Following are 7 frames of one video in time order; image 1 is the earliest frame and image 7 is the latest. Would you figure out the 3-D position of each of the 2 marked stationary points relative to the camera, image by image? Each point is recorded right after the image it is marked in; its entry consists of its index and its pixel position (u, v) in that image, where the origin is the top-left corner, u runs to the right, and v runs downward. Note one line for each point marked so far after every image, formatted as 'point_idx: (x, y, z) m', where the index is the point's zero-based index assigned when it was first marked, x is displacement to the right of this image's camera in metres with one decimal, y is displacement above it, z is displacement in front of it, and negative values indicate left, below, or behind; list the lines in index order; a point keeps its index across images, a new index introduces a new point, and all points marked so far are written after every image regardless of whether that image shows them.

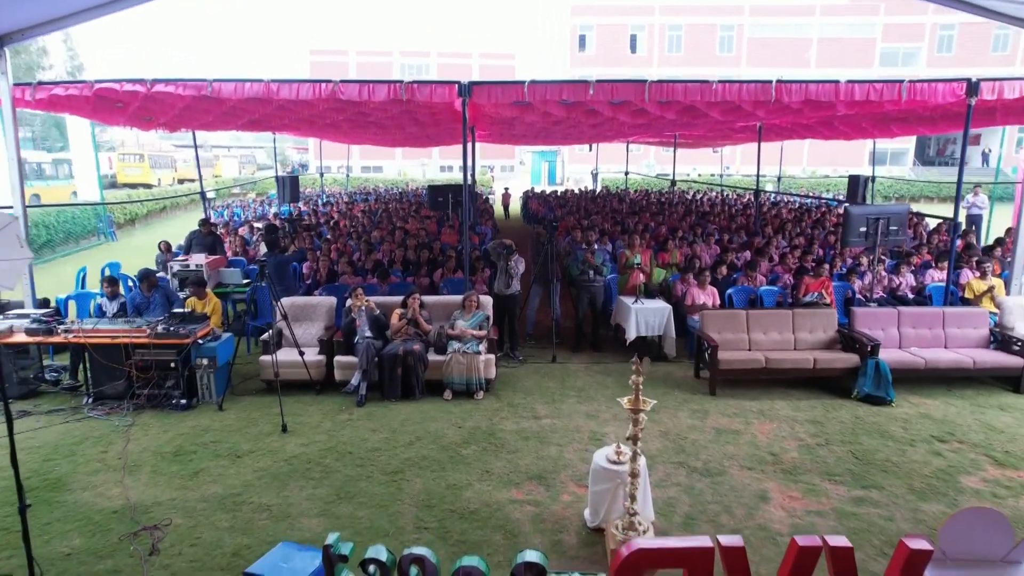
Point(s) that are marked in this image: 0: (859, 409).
0: (+3.9, -1.4, +6.7) m
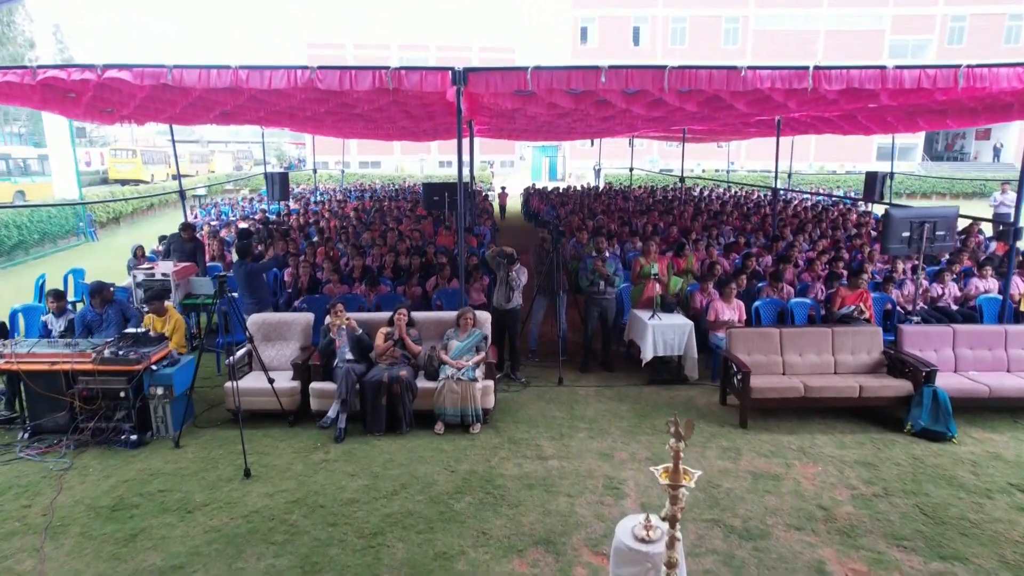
0: (+3.9, -1.5, +5.8) m
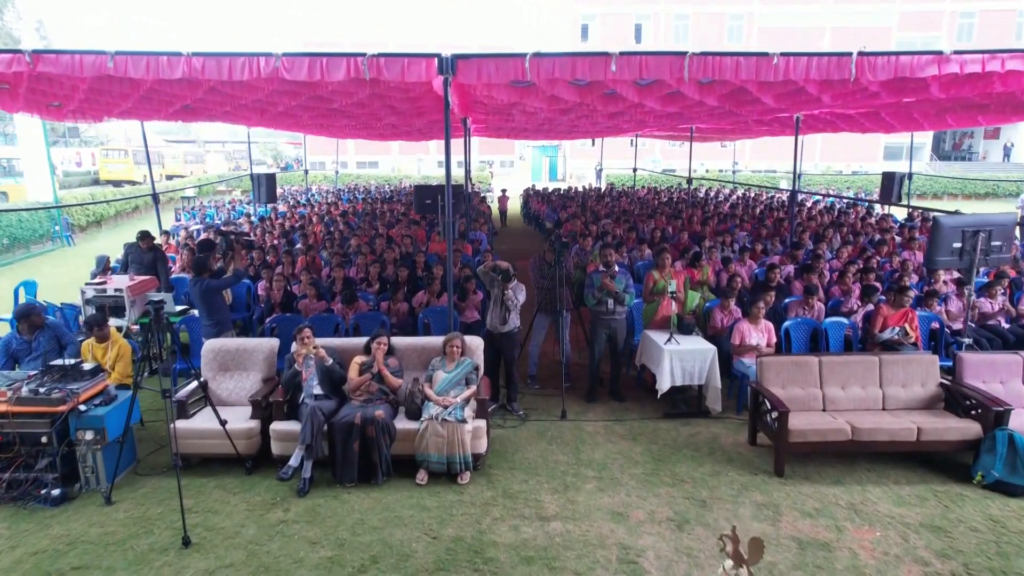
0: (+3.9, -1.7, +4.8) m
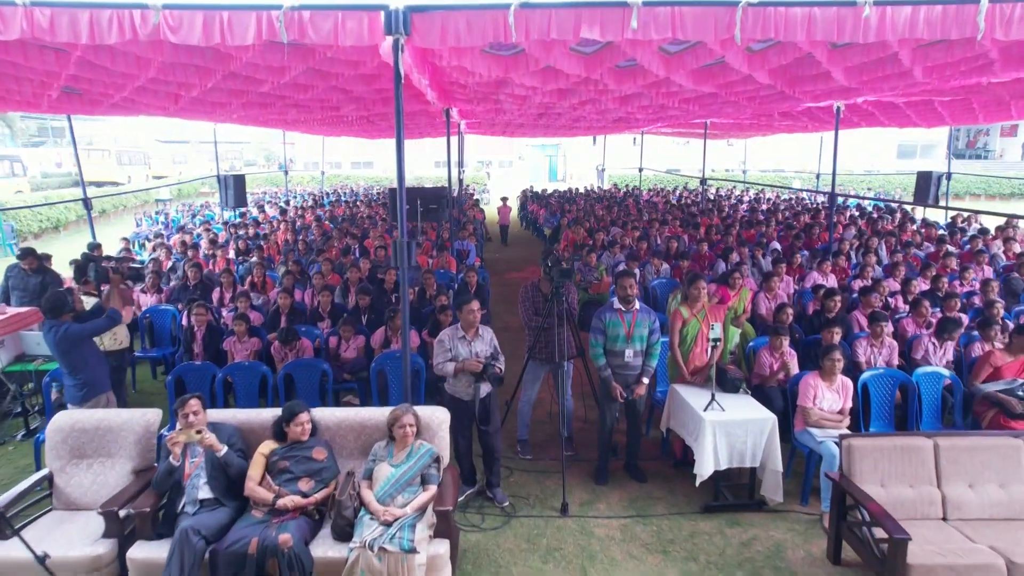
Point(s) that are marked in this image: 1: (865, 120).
0: (+3.7, -2.1, +3.0) m
1: (+7.5, +3.5, +12.6) m
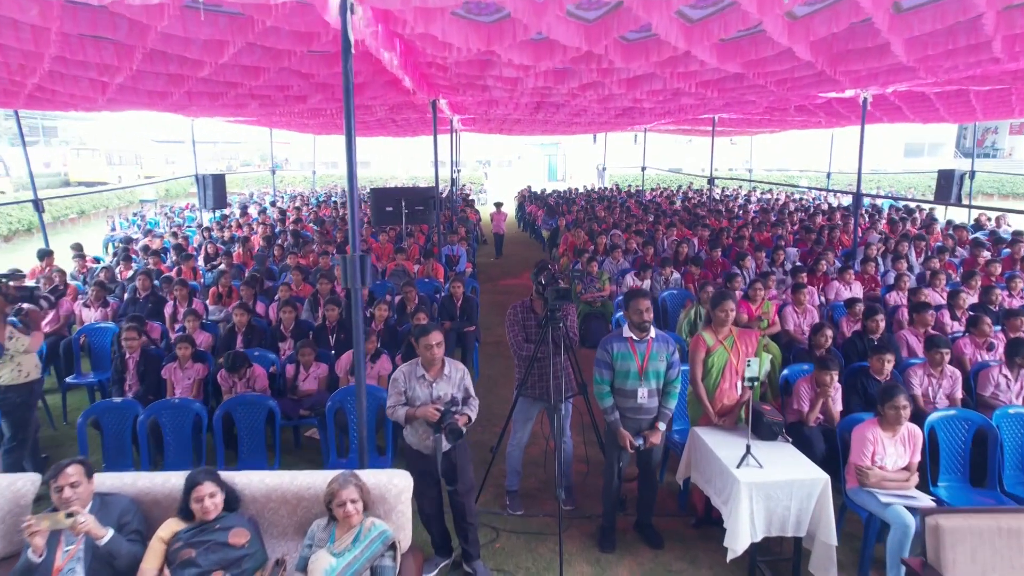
0: (+3.6, -2.2, +2.0) m
1: (+7.4, +3.4, +11.6) m
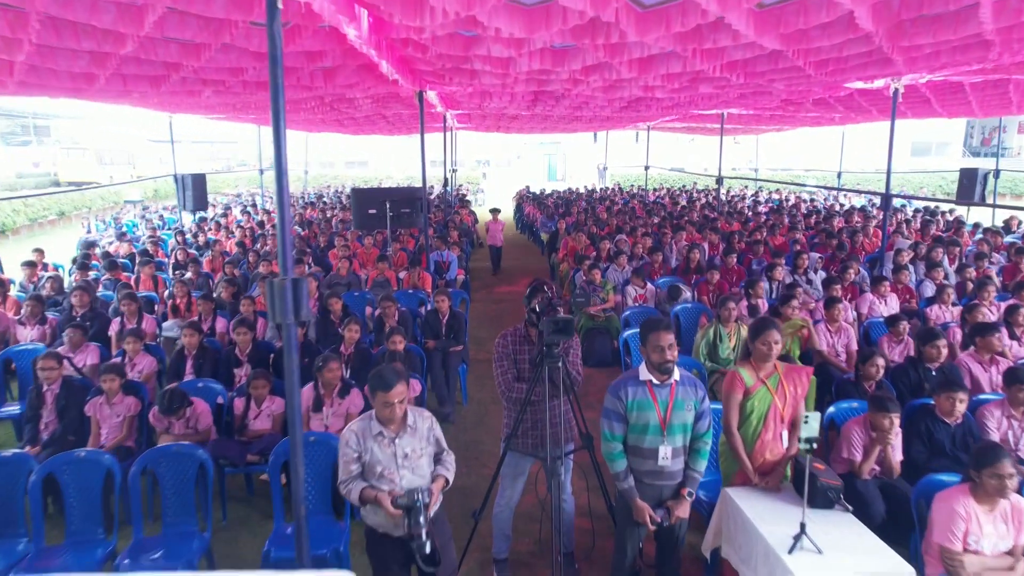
0: (+3.5, -2.4, +1.2) m
1: (+7.3, +3.2, +10.8) m
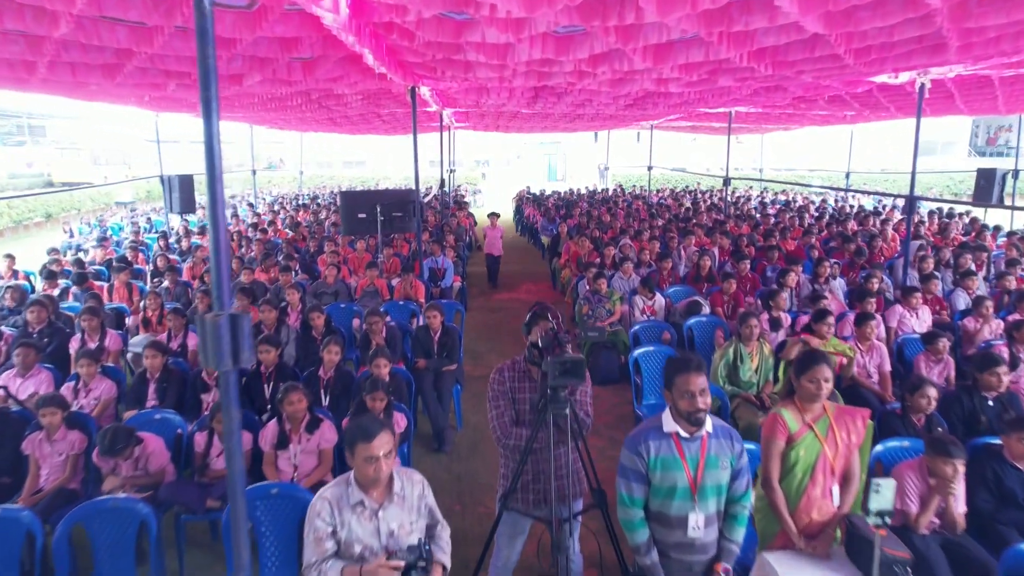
0: (+3.5, -2.5, +0.6) m
1: (+7.3, +3.1, +10.2) m
